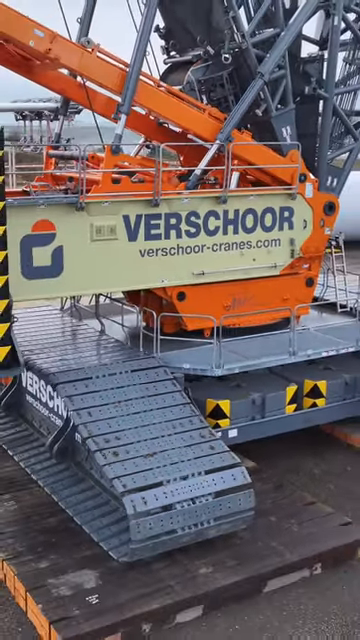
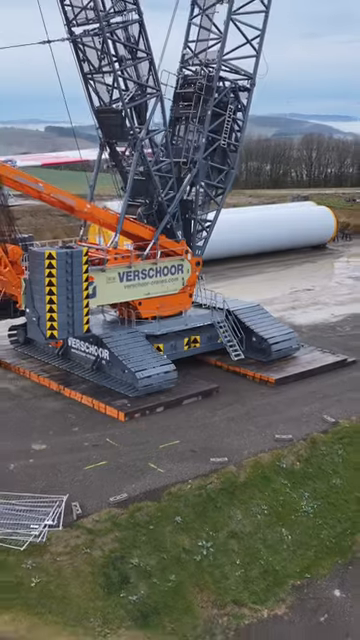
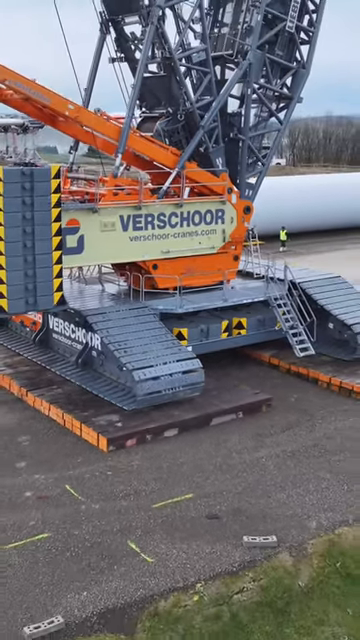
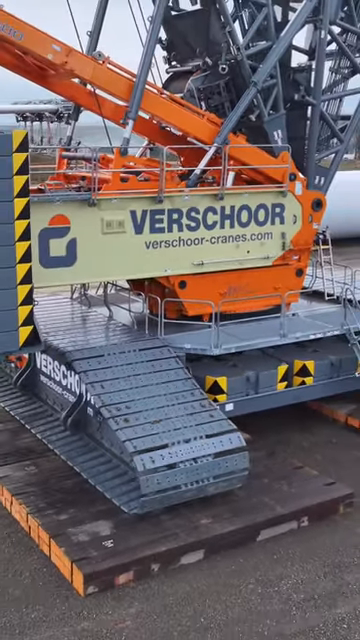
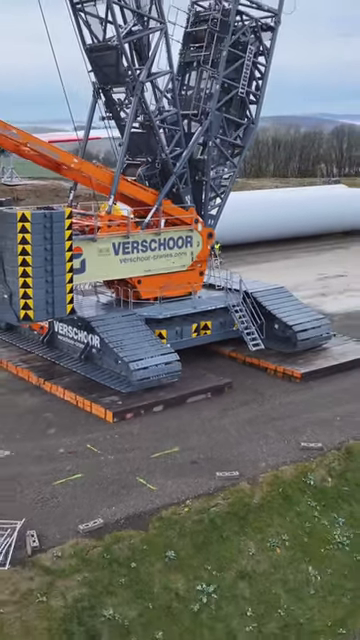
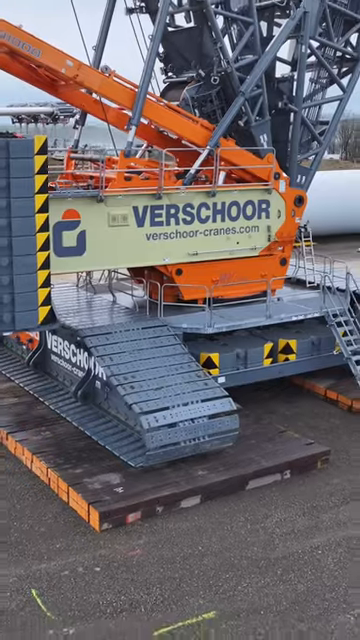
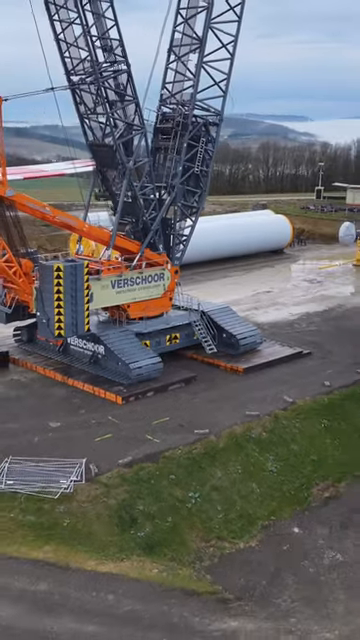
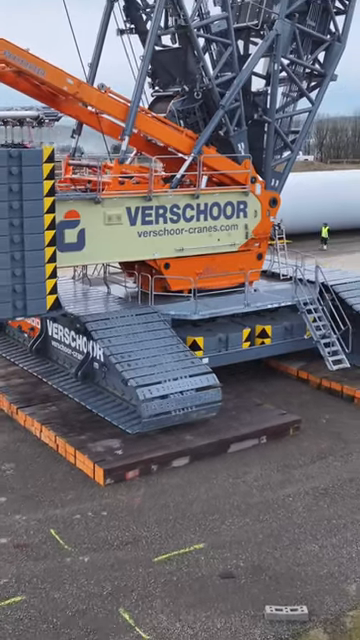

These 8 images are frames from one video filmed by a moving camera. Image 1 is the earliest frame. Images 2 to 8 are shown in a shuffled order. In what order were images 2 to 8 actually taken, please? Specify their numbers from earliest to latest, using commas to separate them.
4, 6, 8, 3, 5, 2, 7
